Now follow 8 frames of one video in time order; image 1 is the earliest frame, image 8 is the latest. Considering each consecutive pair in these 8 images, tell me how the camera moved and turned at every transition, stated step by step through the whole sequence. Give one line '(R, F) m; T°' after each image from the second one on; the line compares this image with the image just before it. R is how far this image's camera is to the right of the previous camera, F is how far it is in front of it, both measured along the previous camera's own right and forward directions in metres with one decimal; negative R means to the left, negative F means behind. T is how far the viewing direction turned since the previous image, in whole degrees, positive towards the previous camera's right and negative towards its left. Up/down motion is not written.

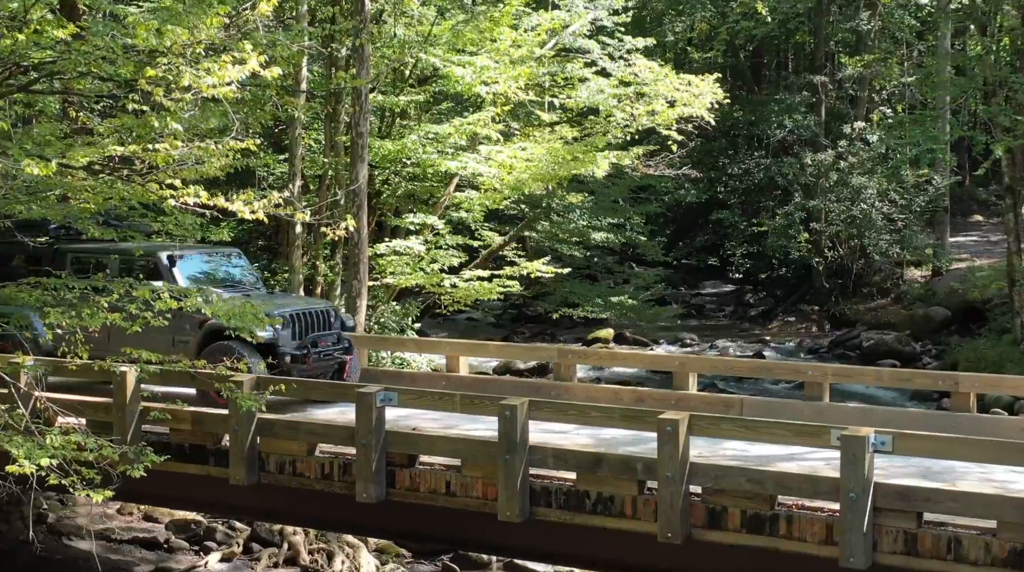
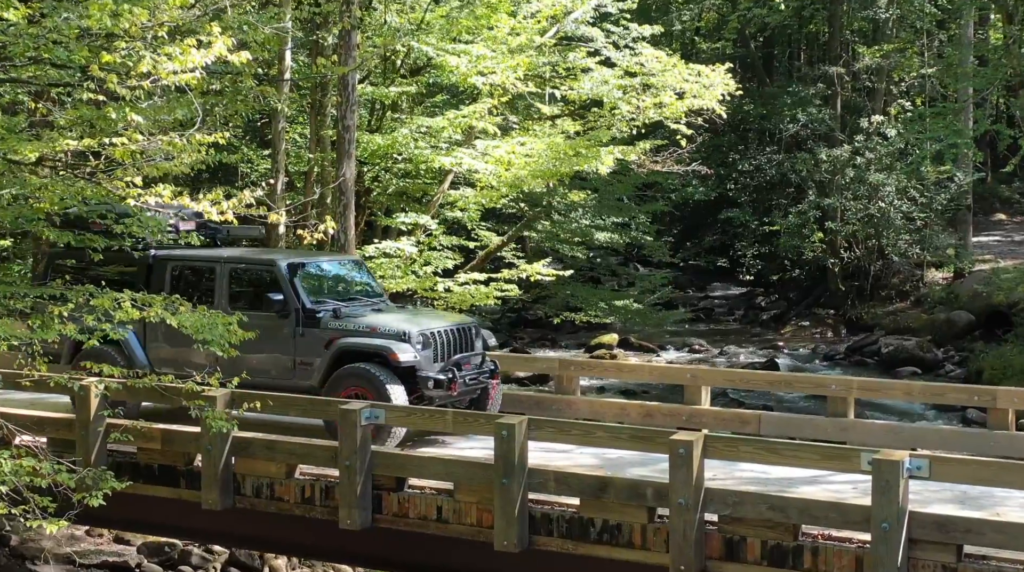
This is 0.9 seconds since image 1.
(0.0, +1.3) m; 0°
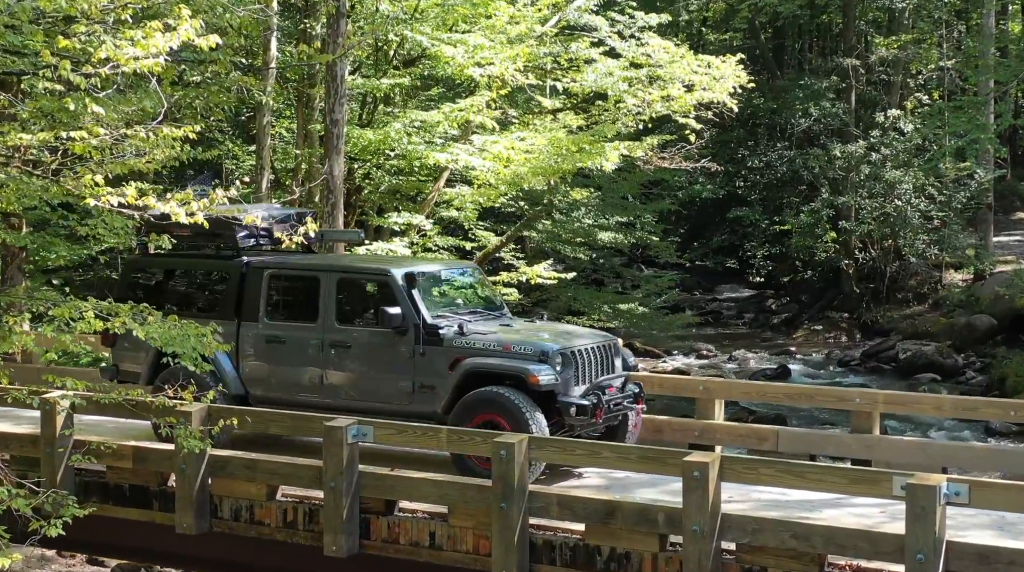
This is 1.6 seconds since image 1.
(0.0, +1.1) m; 0°
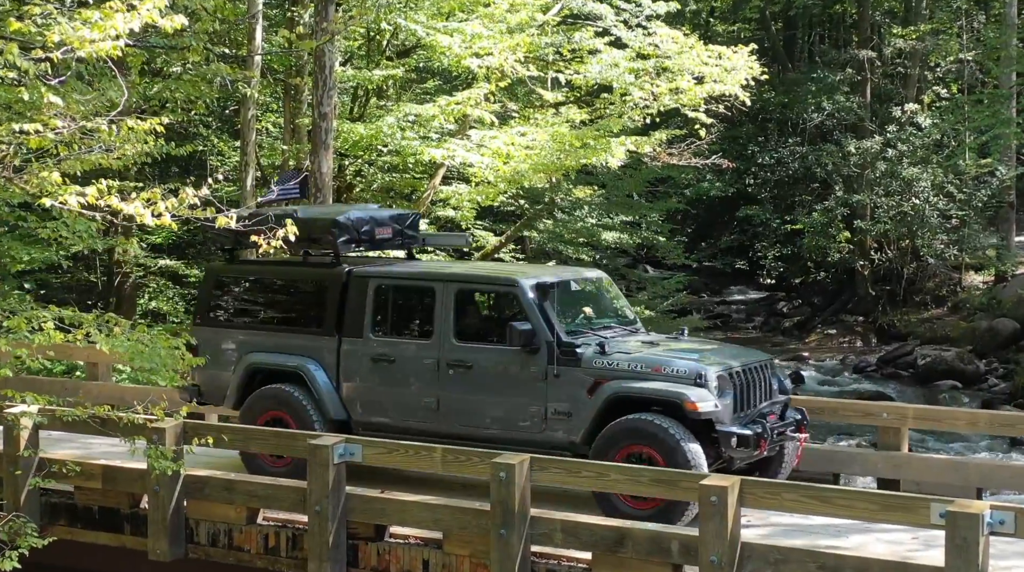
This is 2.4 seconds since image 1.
(0.0, +1.0) m; 0°
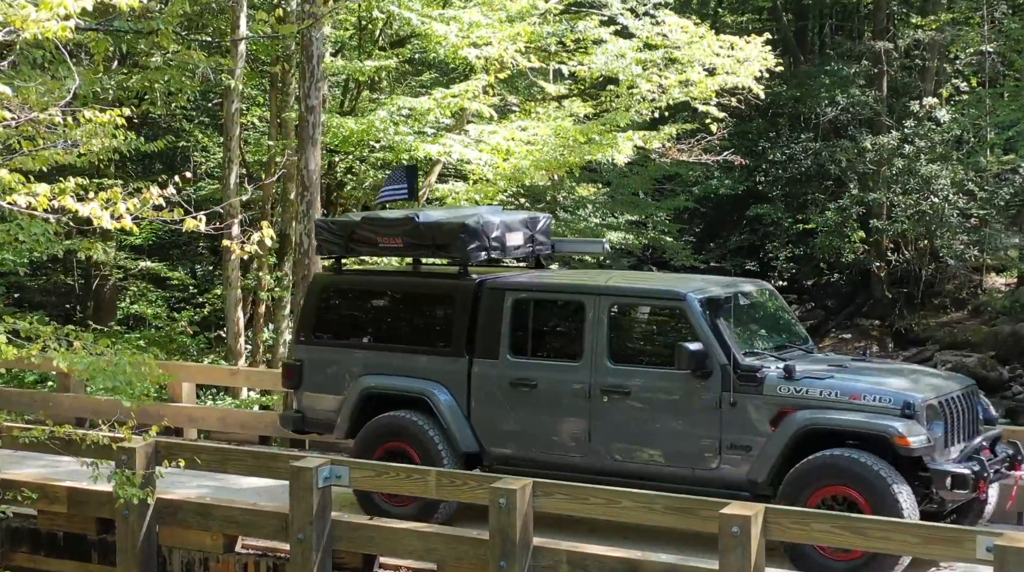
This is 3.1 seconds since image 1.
(0.0, +1.0) m; 0°
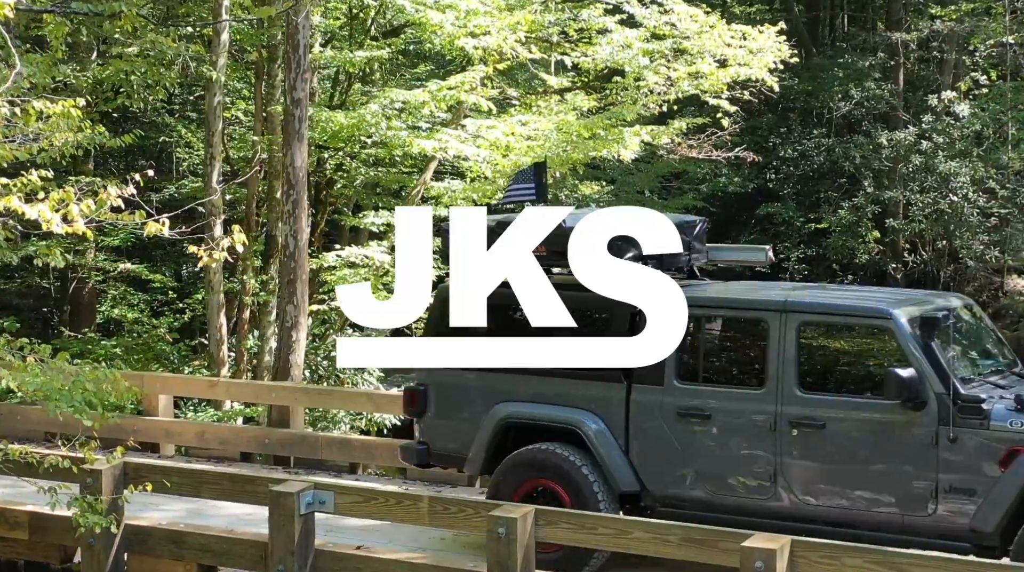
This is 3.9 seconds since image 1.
(0.0, +0.9) m; 0°
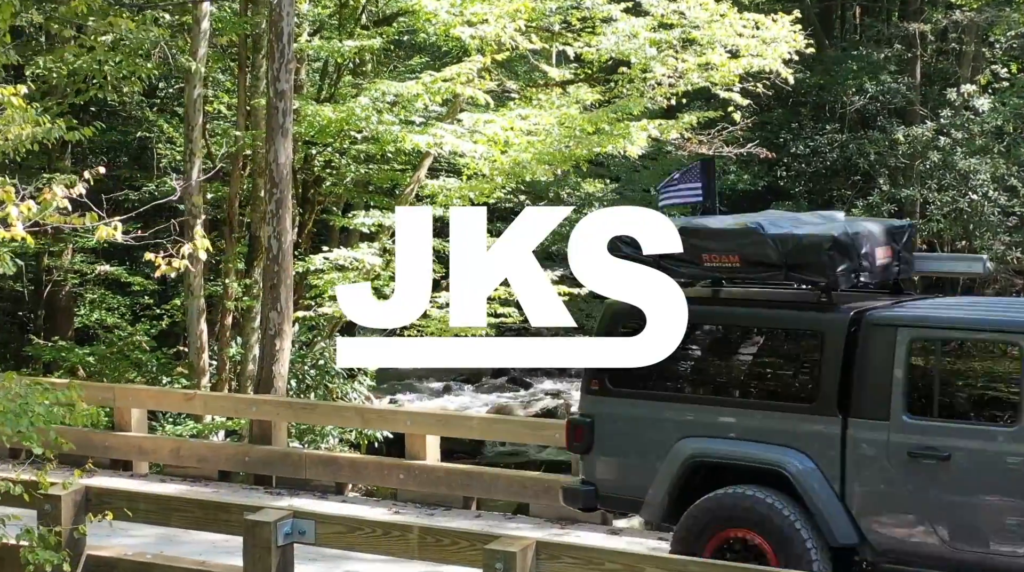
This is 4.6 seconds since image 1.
(0.0, +0.9) m; 0°
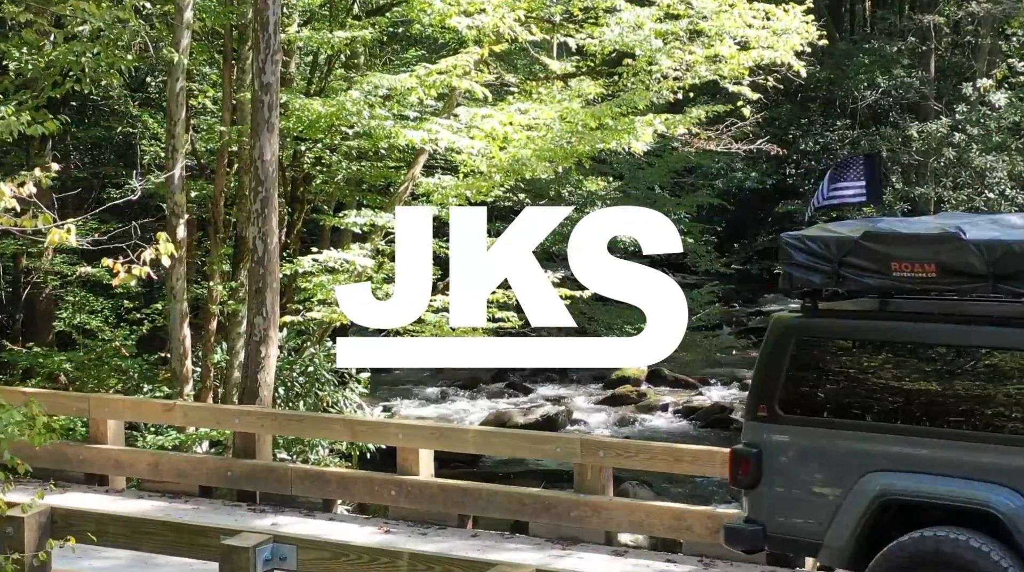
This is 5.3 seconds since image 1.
(0.0, +0.7) m; 0°
